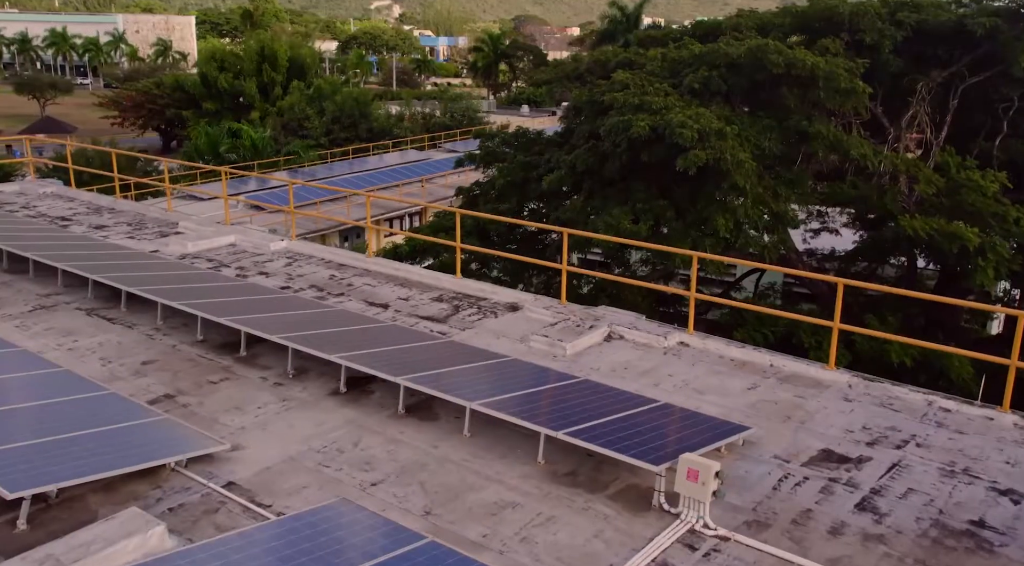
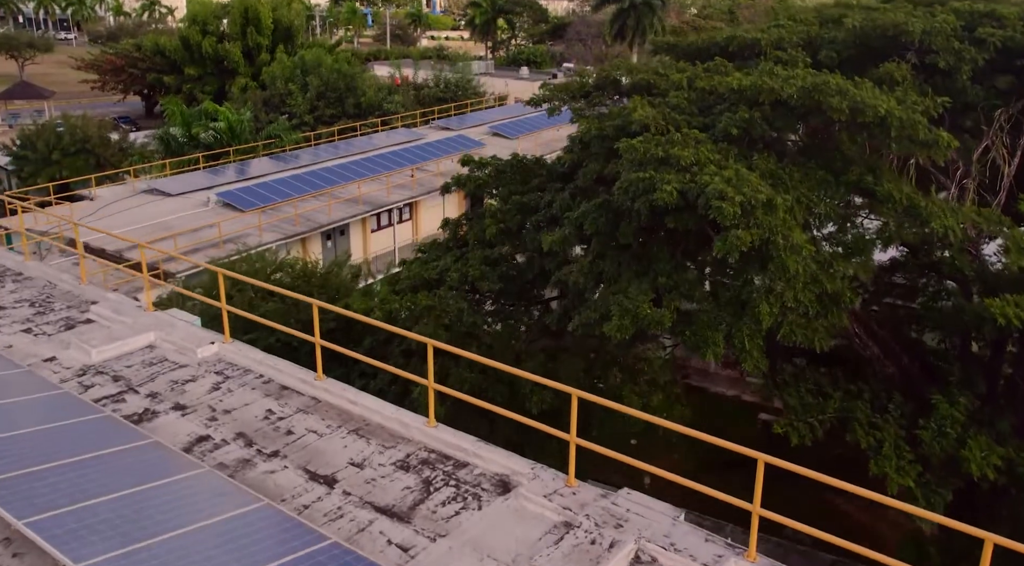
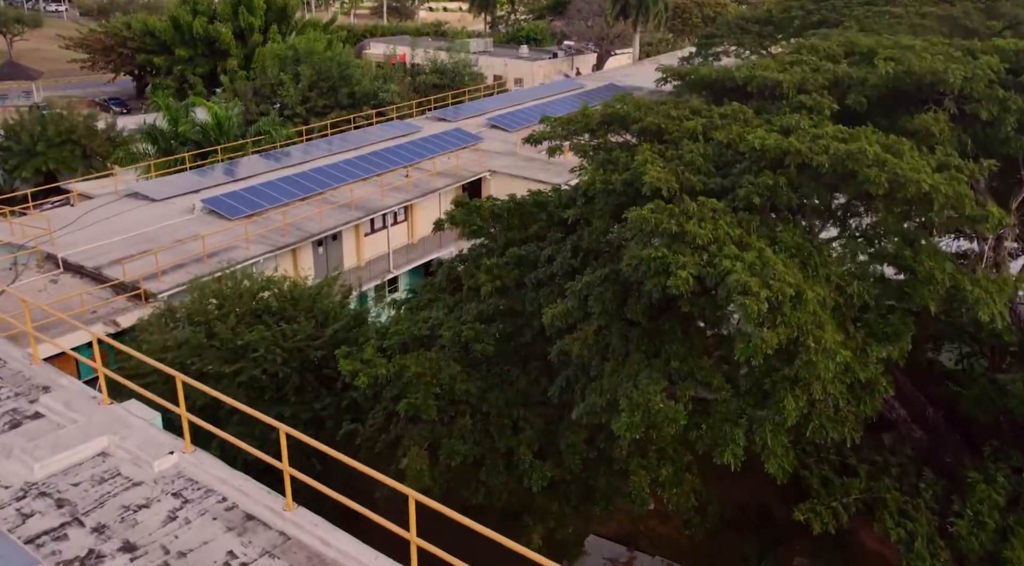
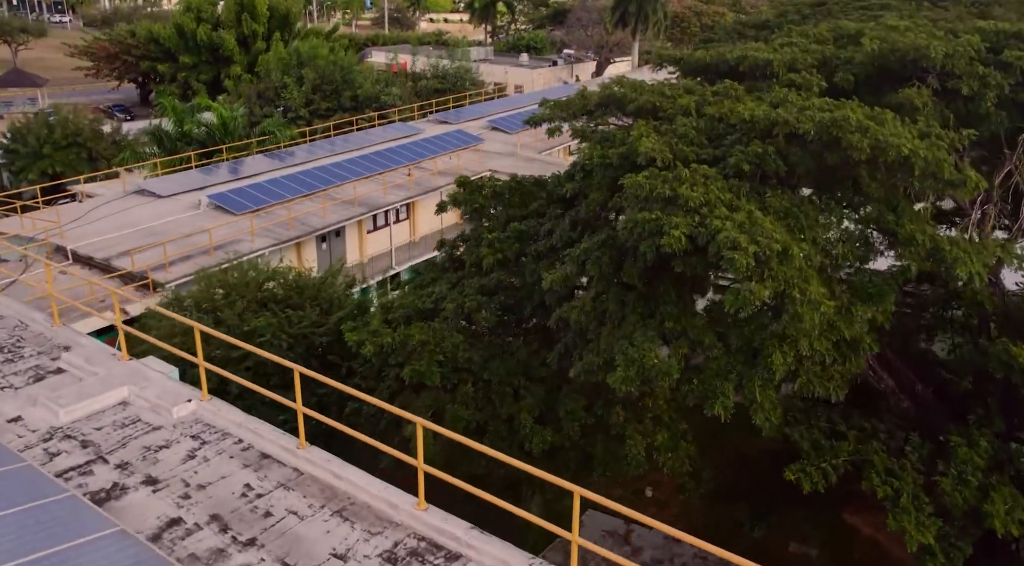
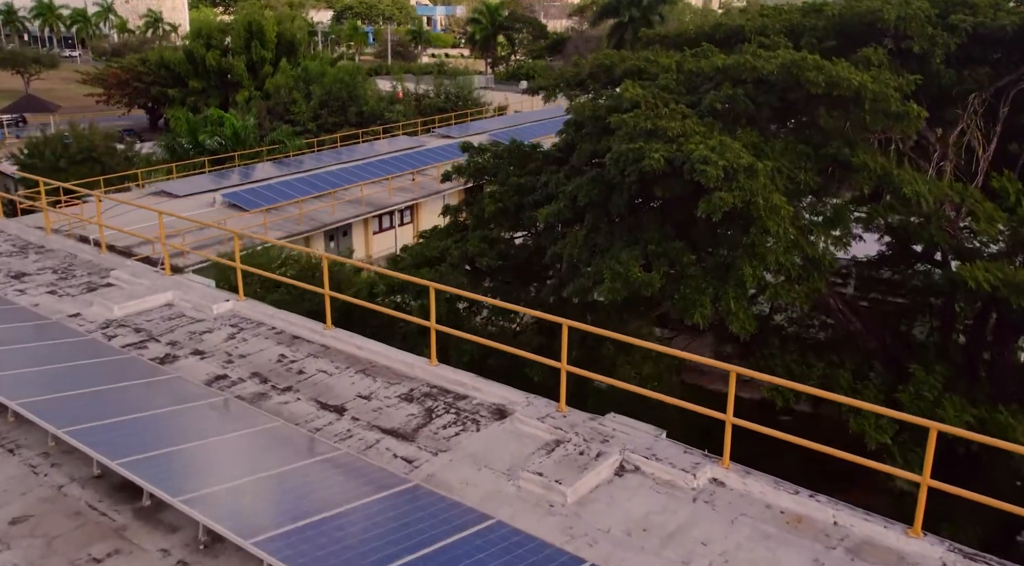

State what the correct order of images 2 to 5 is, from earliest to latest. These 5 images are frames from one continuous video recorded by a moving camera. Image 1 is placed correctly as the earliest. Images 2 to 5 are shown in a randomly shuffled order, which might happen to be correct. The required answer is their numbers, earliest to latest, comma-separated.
5, 2, 4, 3
